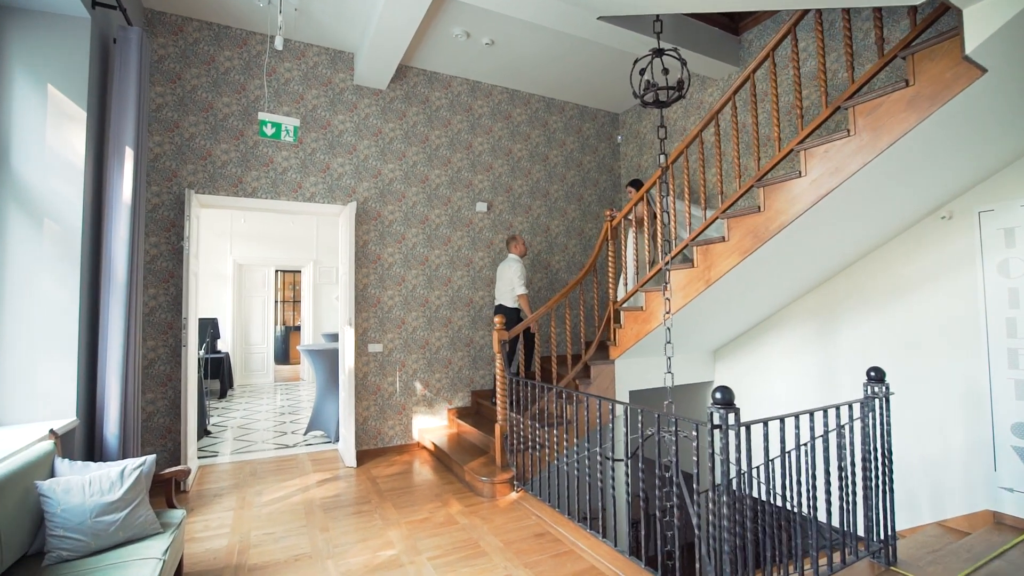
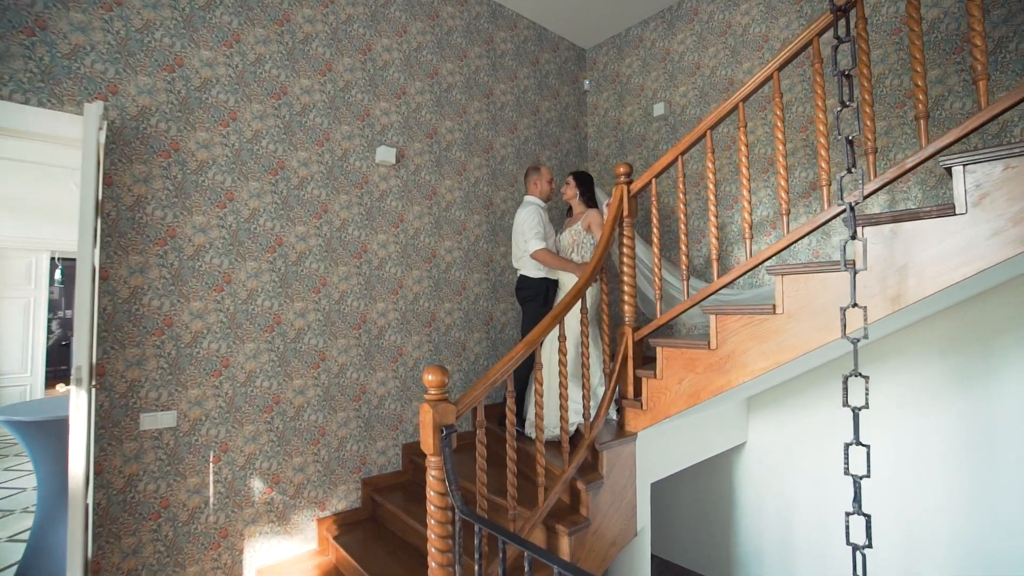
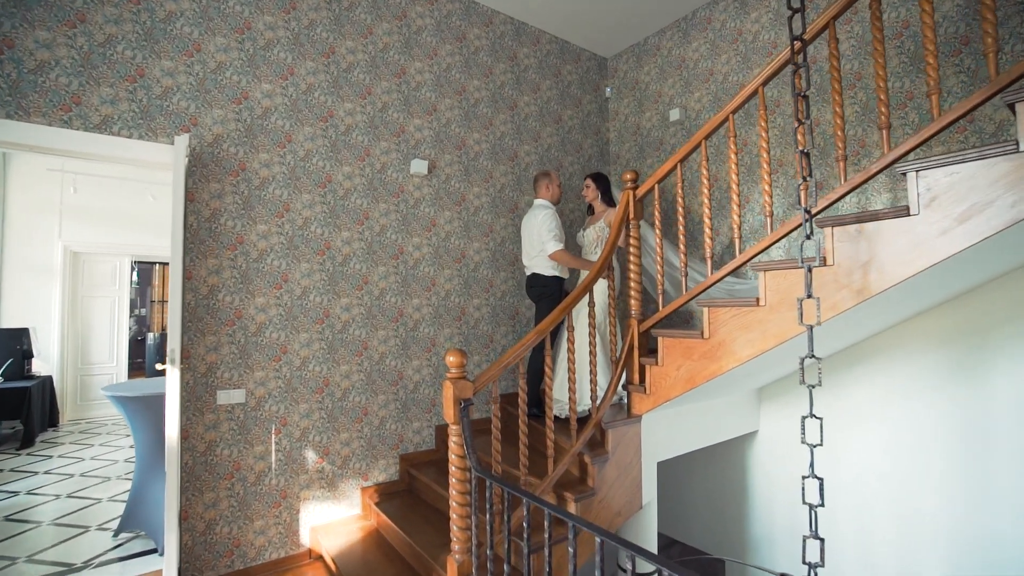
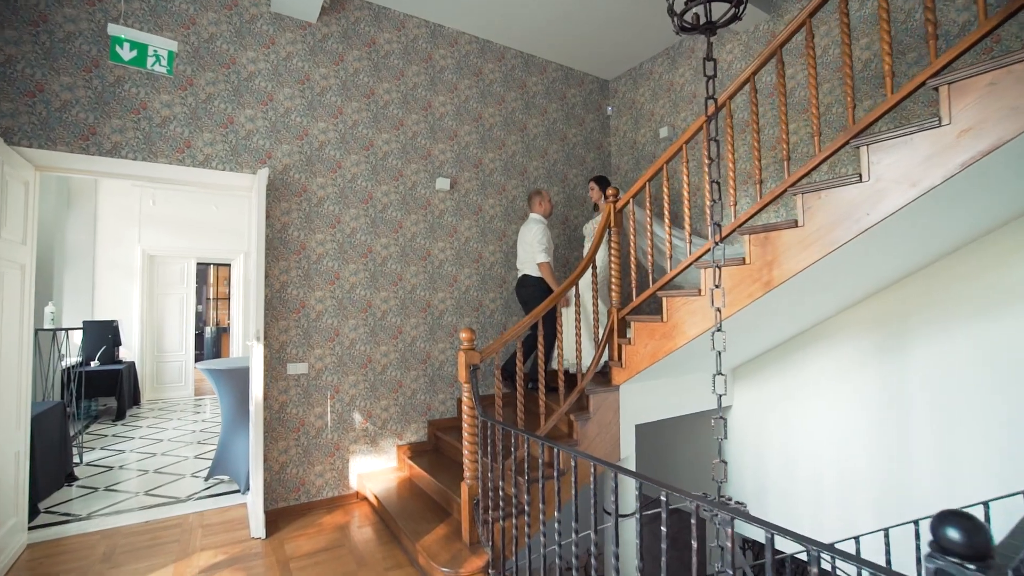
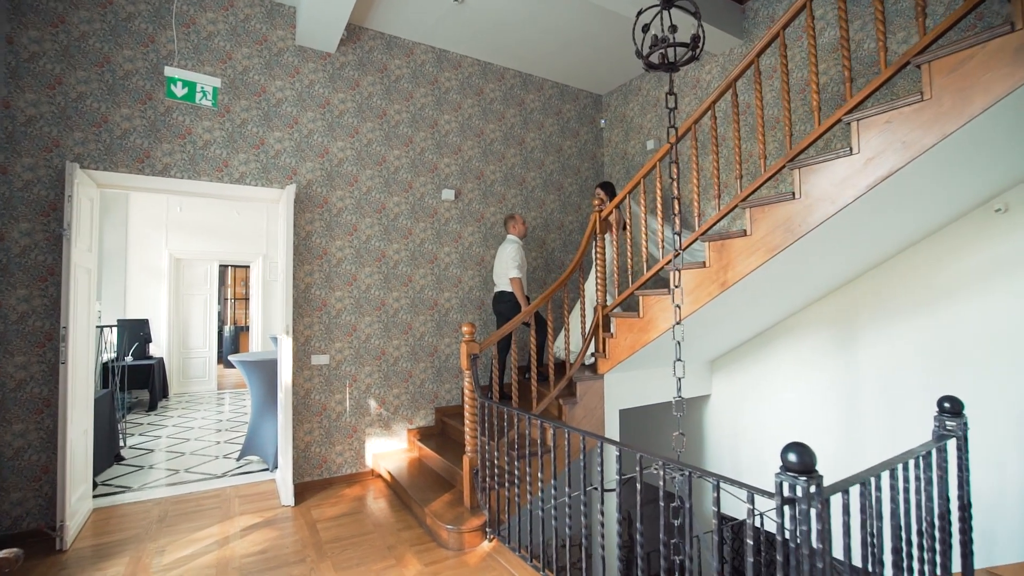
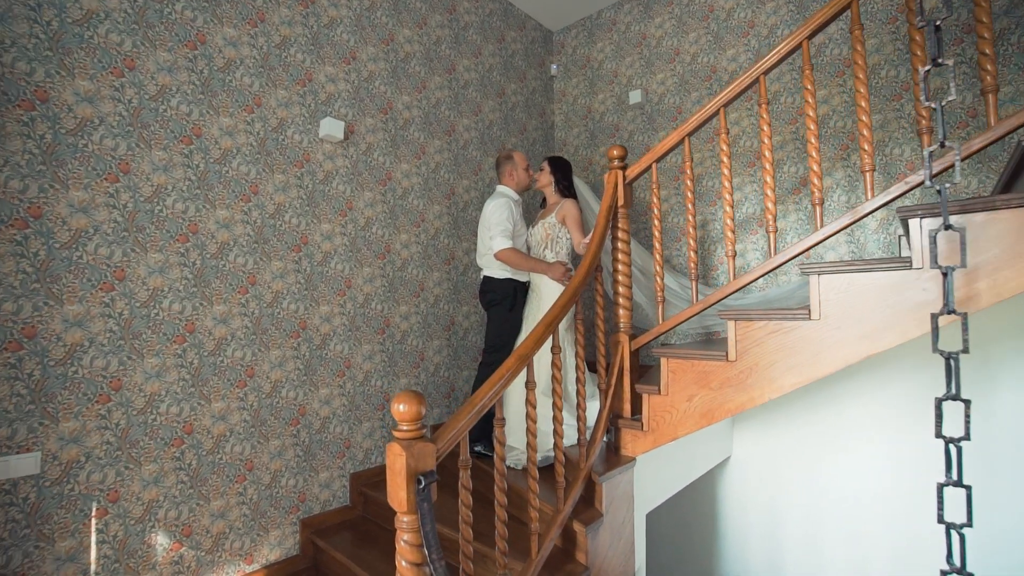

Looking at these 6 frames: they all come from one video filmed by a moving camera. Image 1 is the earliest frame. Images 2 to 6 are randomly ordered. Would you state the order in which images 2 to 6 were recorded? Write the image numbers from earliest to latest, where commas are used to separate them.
5, 4, 3, 2, 6
